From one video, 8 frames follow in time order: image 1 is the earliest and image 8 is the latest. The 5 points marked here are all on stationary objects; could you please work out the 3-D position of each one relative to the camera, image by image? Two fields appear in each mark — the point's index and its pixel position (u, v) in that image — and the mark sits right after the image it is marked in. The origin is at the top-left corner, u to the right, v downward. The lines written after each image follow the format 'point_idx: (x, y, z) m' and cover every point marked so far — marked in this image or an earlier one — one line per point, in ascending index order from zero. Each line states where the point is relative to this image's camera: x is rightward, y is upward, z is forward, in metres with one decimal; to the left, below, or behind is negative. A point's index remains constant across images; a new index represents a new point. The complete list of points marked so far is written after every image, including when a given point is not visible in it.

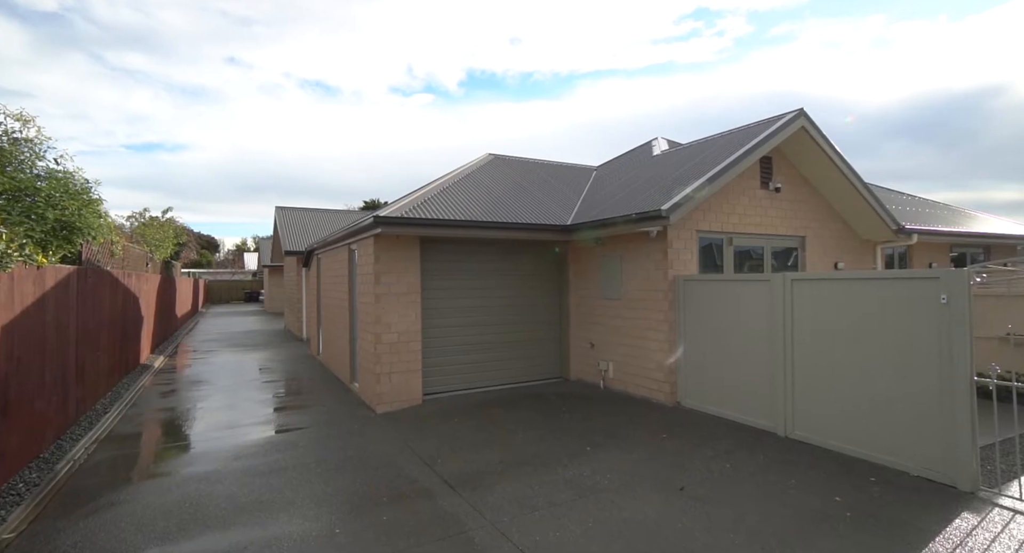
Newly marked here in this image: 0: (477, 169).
0: (-0.6, +1.9, +9.4) m
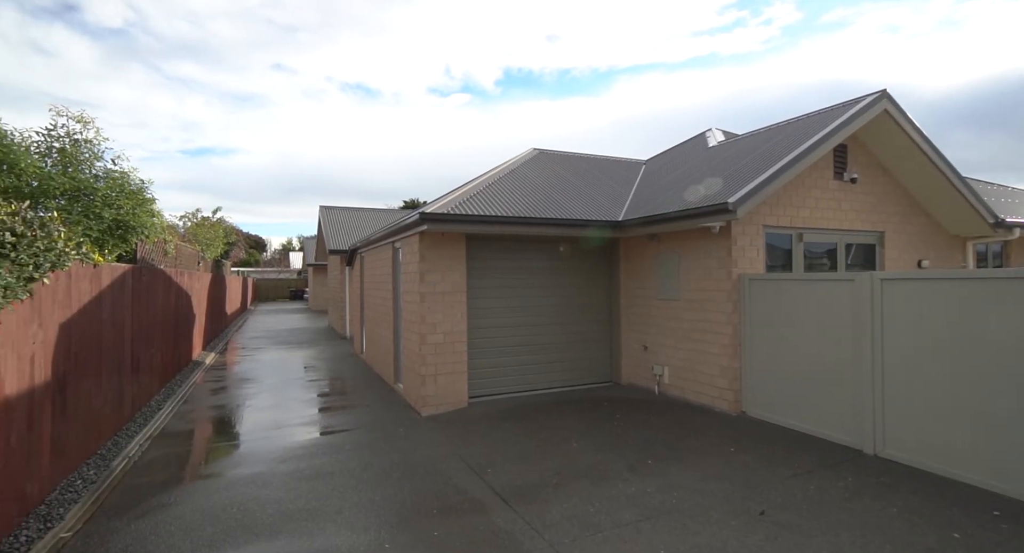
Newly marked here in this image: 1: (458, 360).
0: (+0.2, +1.9, +9.1) m
1: (-0.7, -1.2, +7.2) m
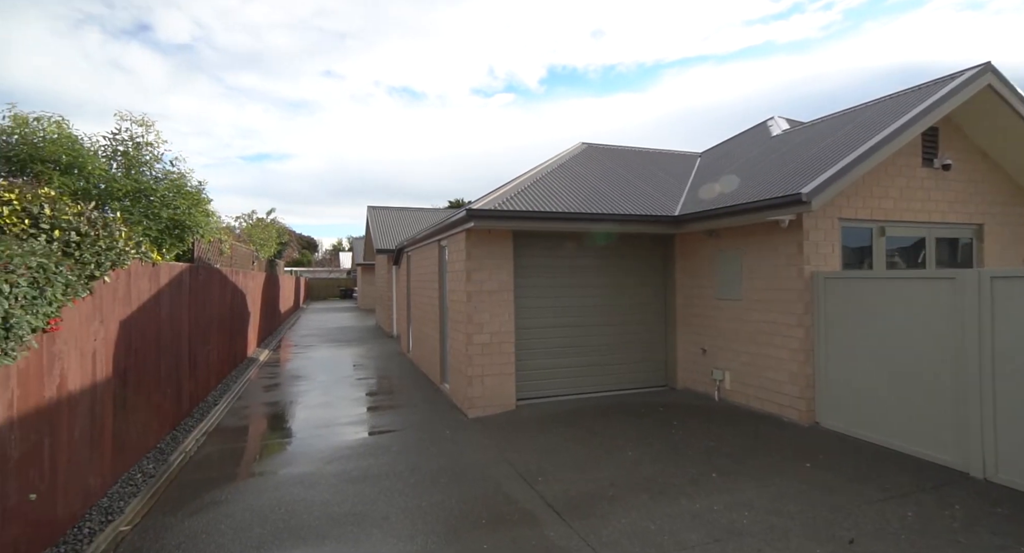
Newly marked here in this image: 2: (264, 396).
0: (+1.0, +2.0, +8.8) m
1: (-0.1, -1.1, +7.0) m
2: (-4.4, -2.1, +9.4) m
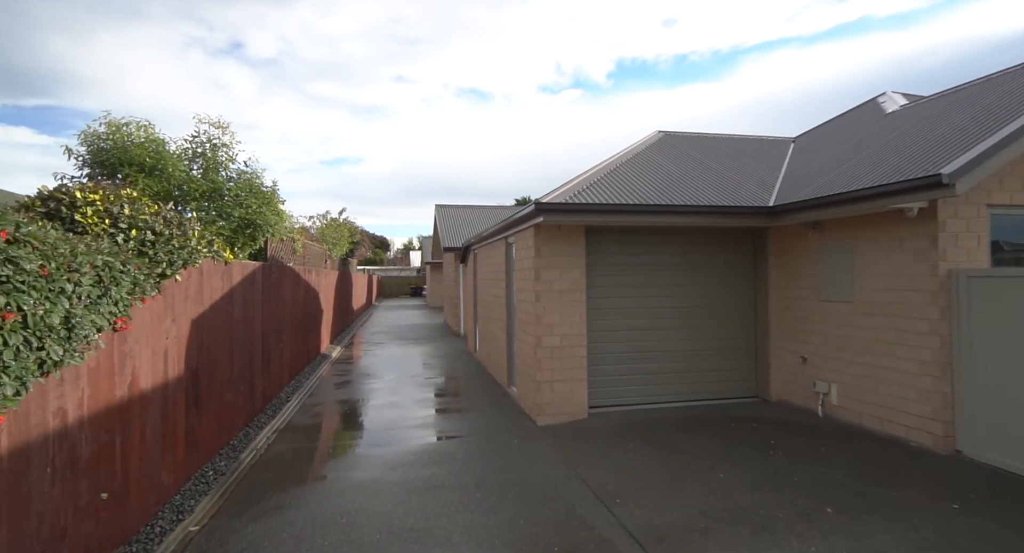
0: (+2.1, +2.0, +8.2) m
1: (+0.8, -1.1, +6.6) m
2: (-3.2, -2.1, +9.5) m
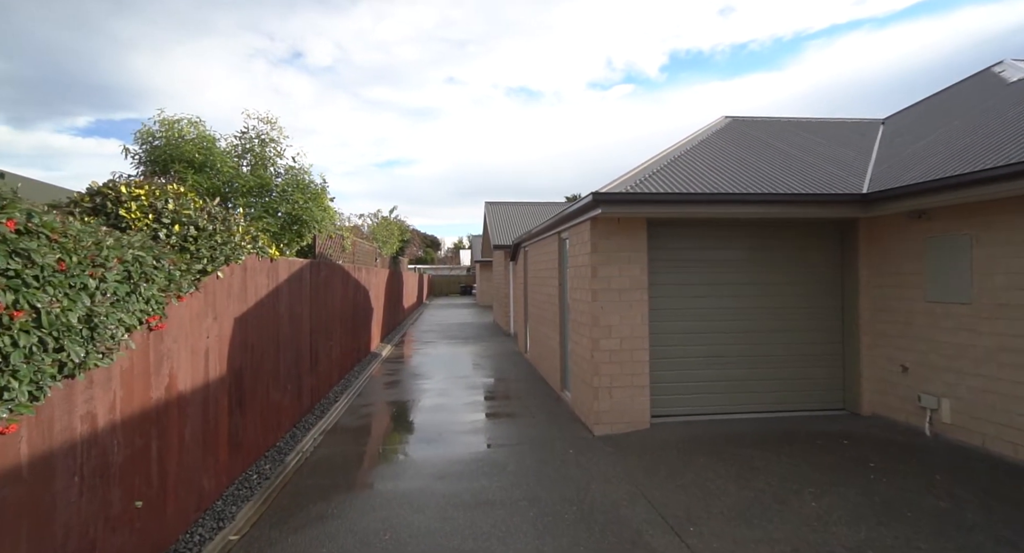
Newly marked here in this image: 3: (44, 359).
0: (+2.9, +2.0, +7.5) m
1: (+1.4, -1.1, +6.0) m
2: (-2.3, -2.1, +9.3) m
3: (-2.1, -0.4, +2.4) m
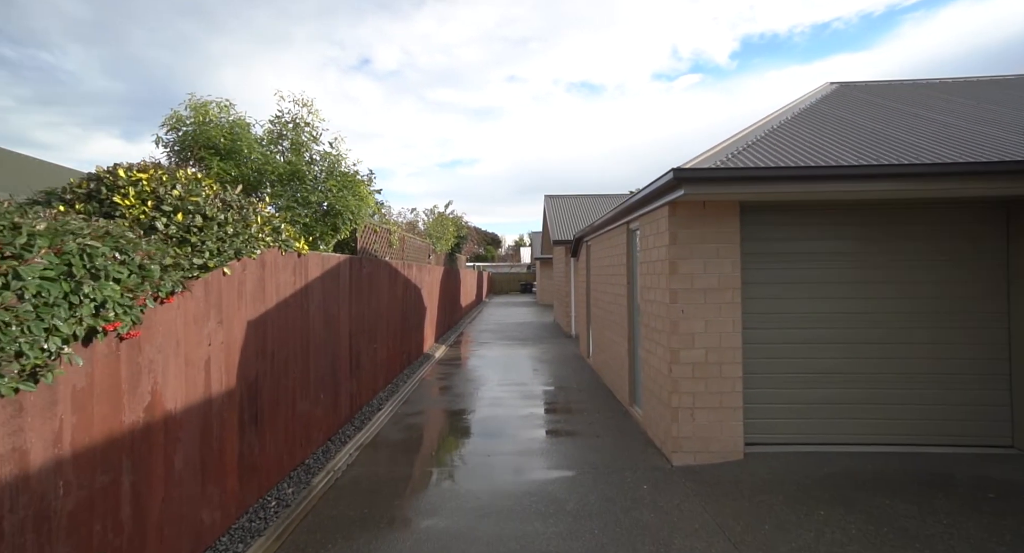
0: (+3.6, +2.1, +6.2) m
1: (+2.0, -1.1, +4.9) m
2: (-1.3, -2.0, +8.6) m
3: (-2.0, -0.4, +1.7) m
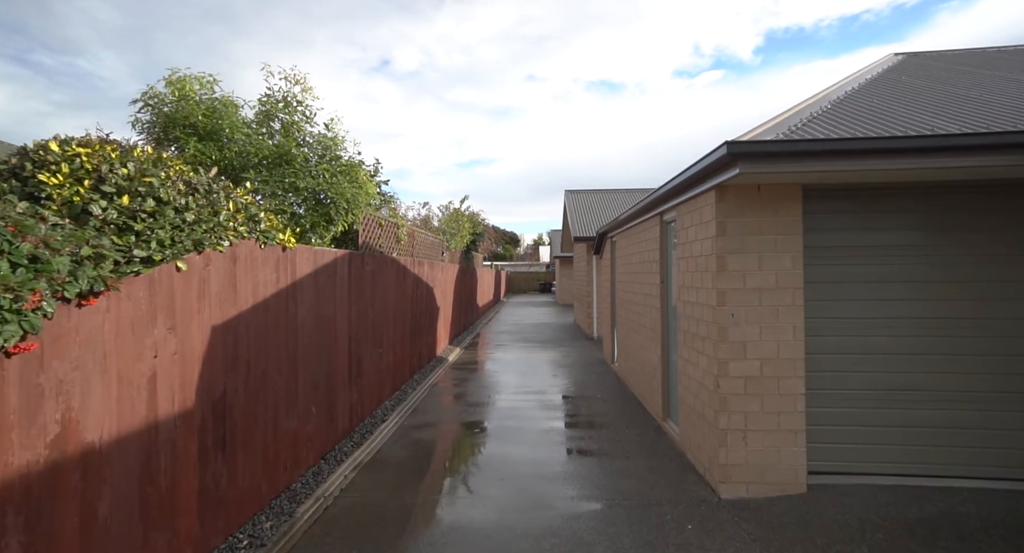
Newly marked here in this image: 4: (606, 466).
0: (+3.8, +2.1, +5.3) m
1: (+2.1, -1.0, +4.0) m
2: (-1.0, -2.0, +7.8) m
3: (-1.9, -0.3, +1.0) m
4: (+0.9, -1.9, +5.3) m
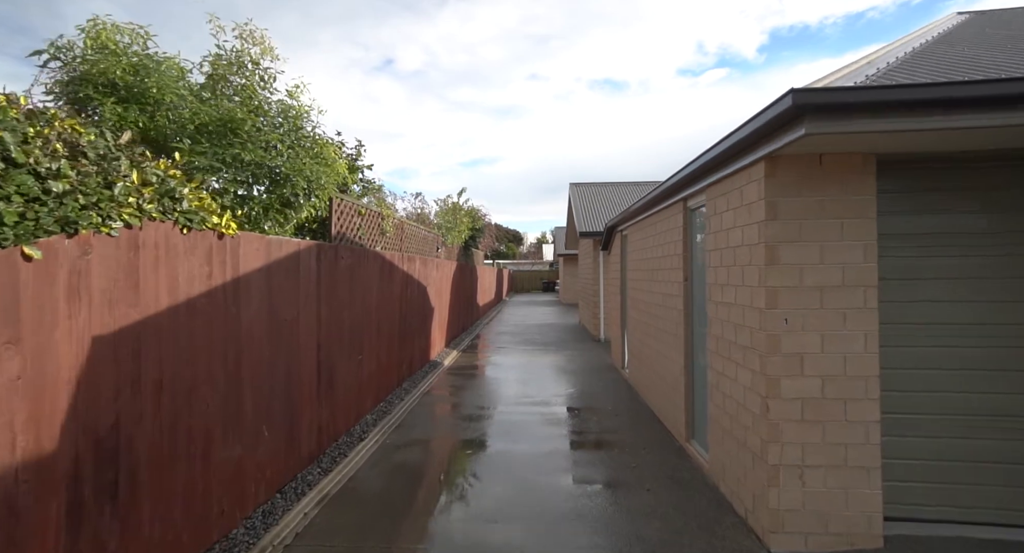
0: (+3.8, +2.1, +4.3) m
1: (+2.1, -1.0, +3.1) m
2: (-1.0, -1.9, +6.9) m
3: (-2.0, -0.3, 0.0) m
4: (+0.9, -1.9, +4.4) m
